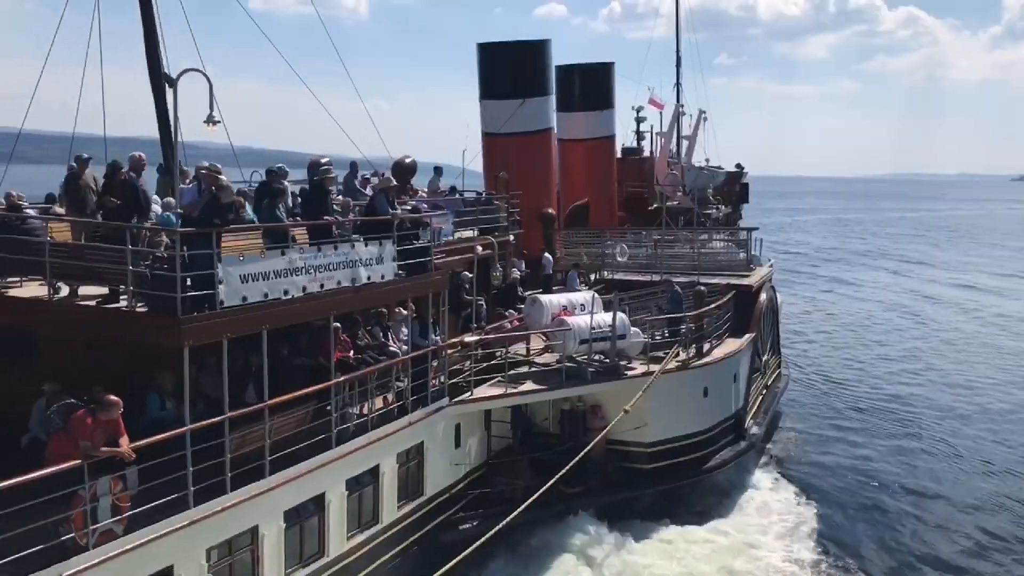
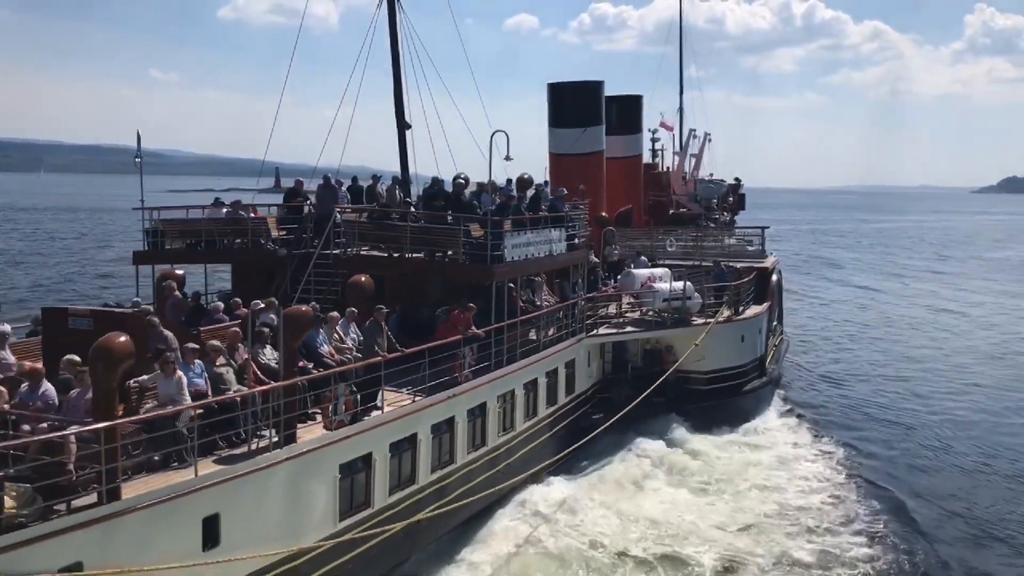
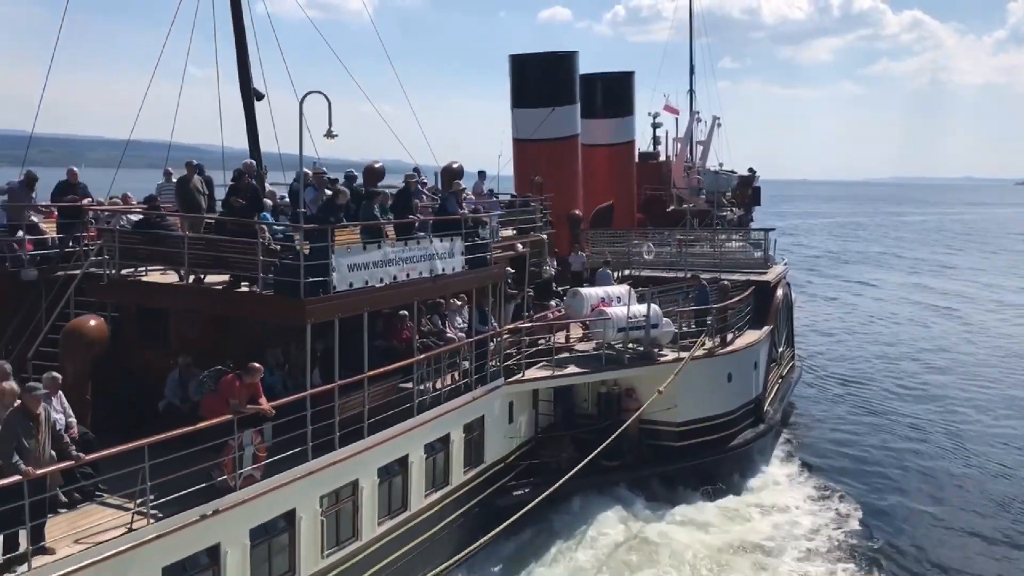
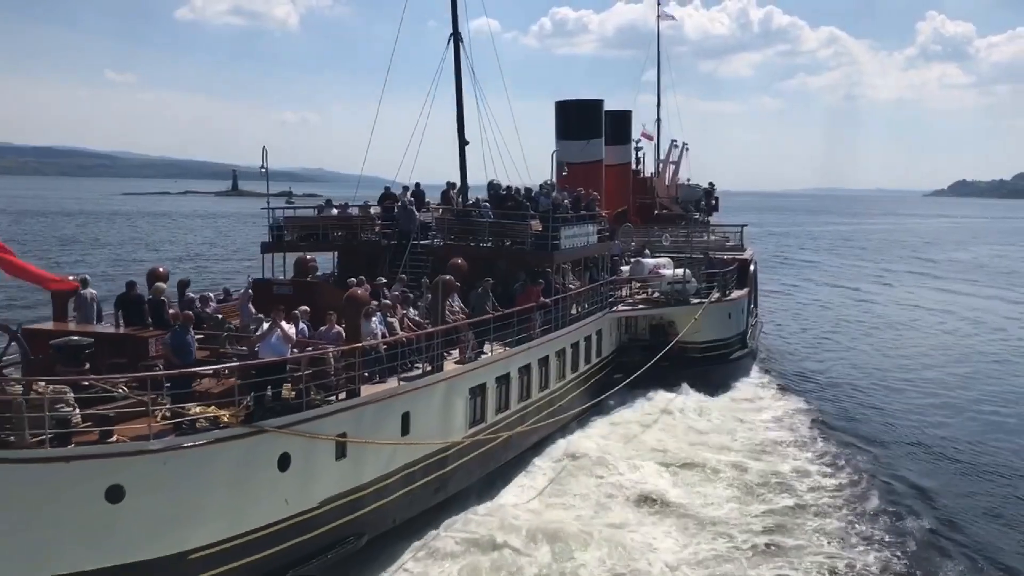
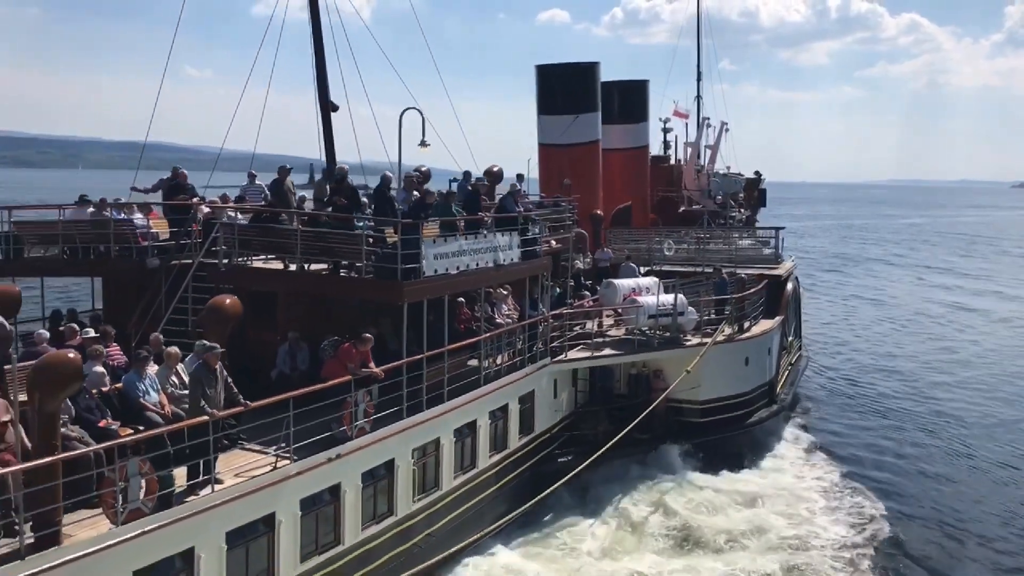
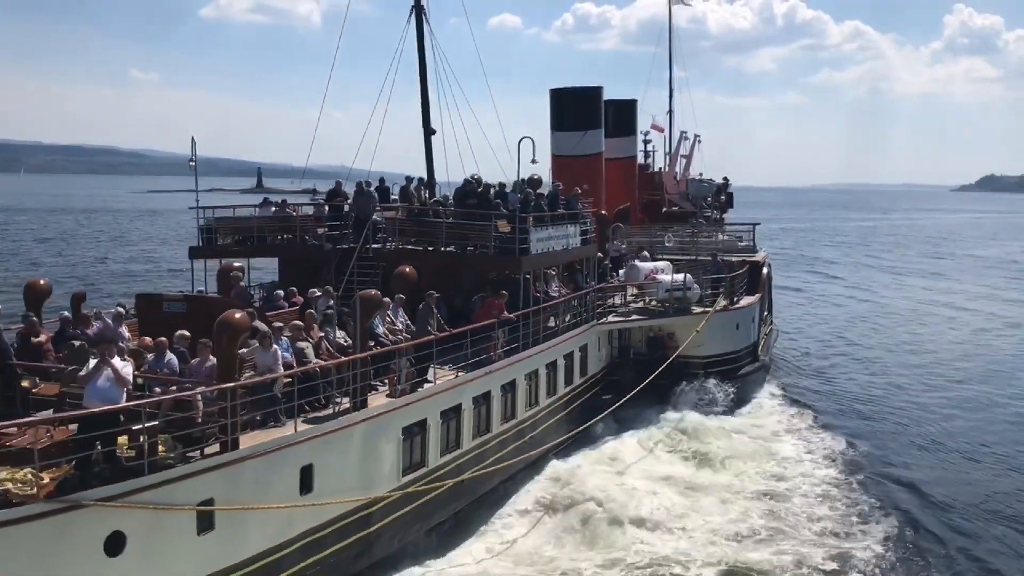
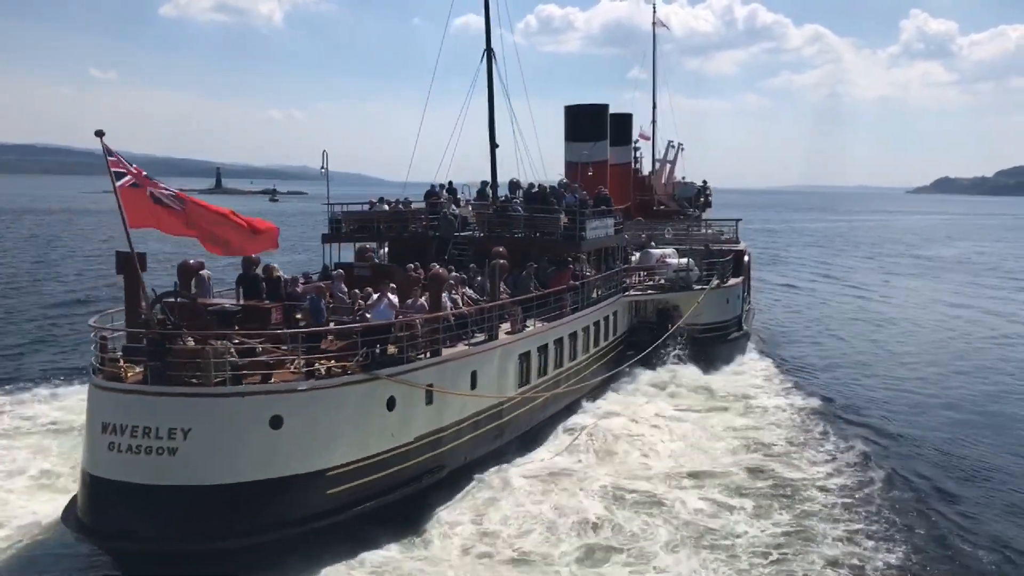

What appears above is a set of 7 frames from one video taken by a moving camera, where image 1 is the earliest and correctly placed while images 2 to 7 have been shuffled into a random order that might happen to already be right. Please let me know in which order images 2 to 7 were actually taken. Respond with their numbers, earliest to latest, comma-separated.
3, 5, 2, 6, 4, 7
